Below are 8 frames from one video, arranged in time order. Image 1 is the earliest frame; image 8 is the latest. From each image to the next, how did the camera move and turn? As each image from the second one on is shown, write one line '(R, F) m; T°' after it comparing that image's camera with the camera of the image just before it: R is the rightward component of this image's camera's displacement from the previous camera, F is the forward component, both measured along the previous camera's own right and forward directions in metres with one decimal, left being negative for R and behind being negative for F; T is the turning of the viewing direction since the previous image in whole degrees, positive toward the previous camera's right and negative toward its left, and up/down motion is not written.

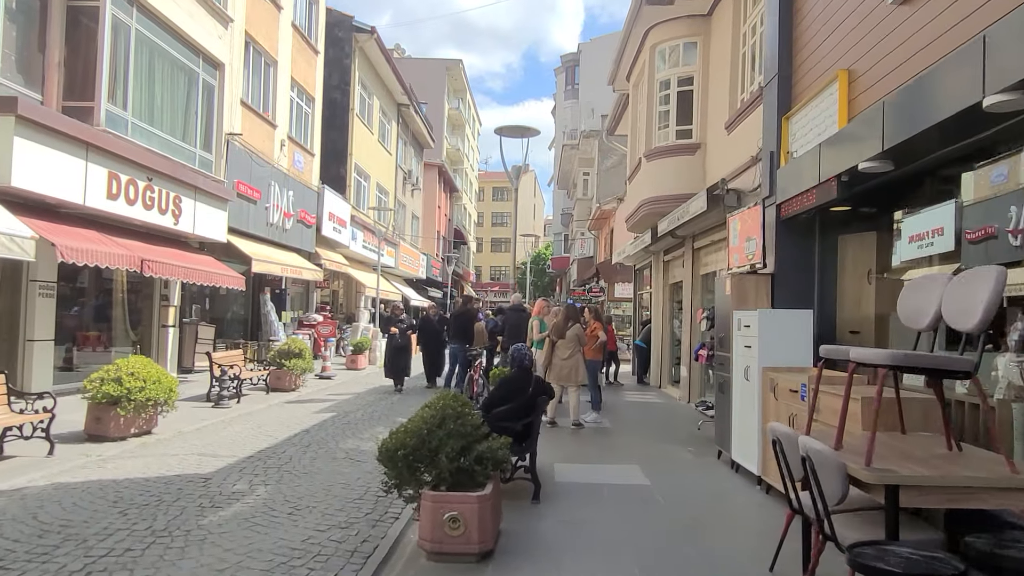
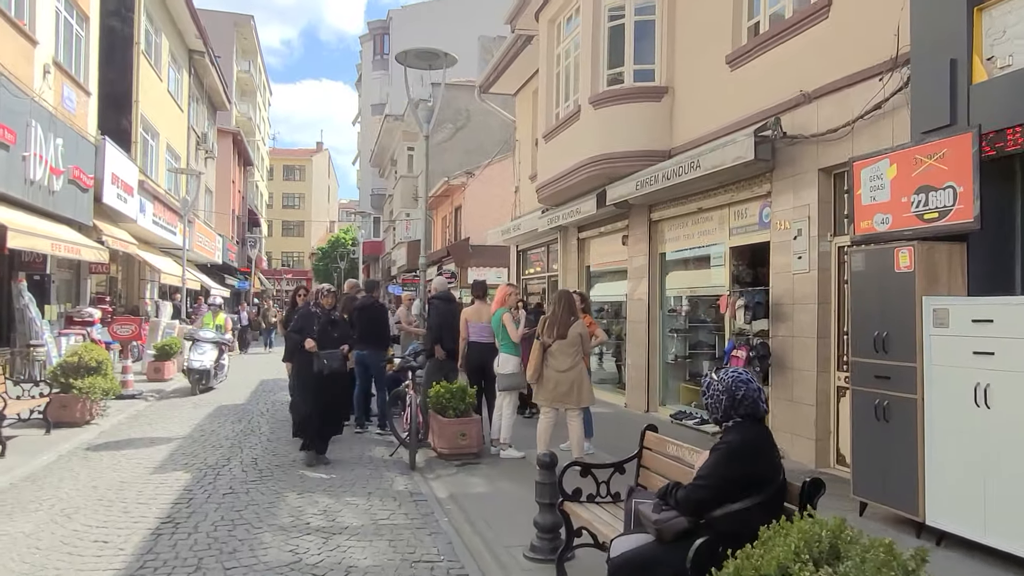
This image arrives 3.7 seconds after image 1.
(-1.8, +3.6) m; +17°
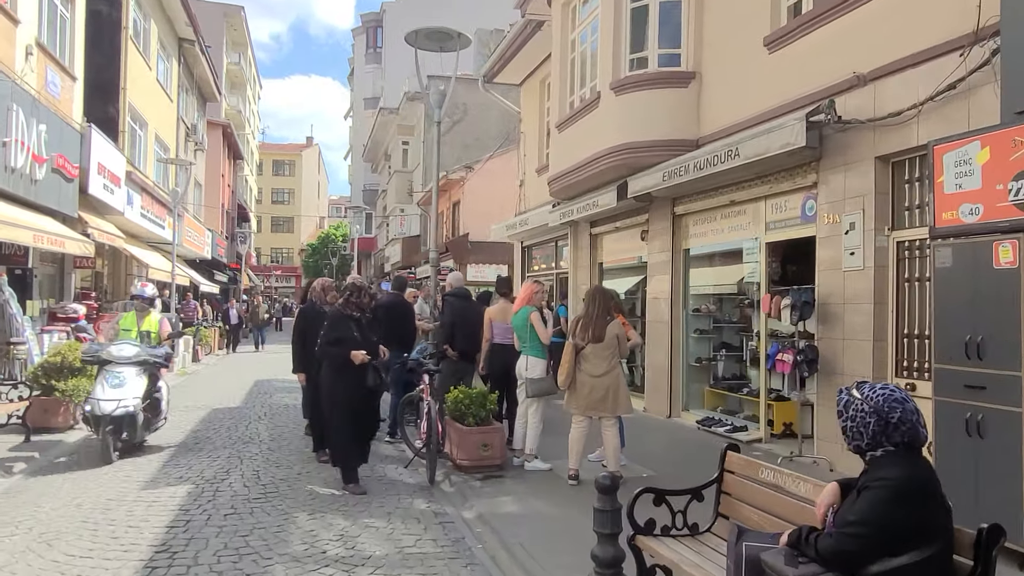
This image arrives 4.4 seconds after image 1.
(-0.4, +0.6) m; +1°
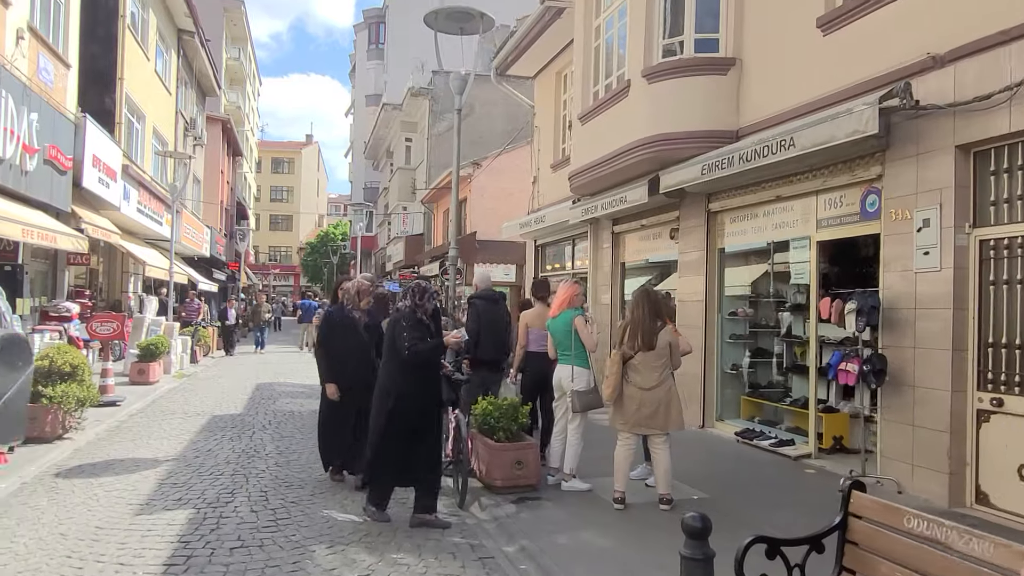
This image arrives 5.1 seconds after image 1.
(-0.3, +0.7) m; 0°
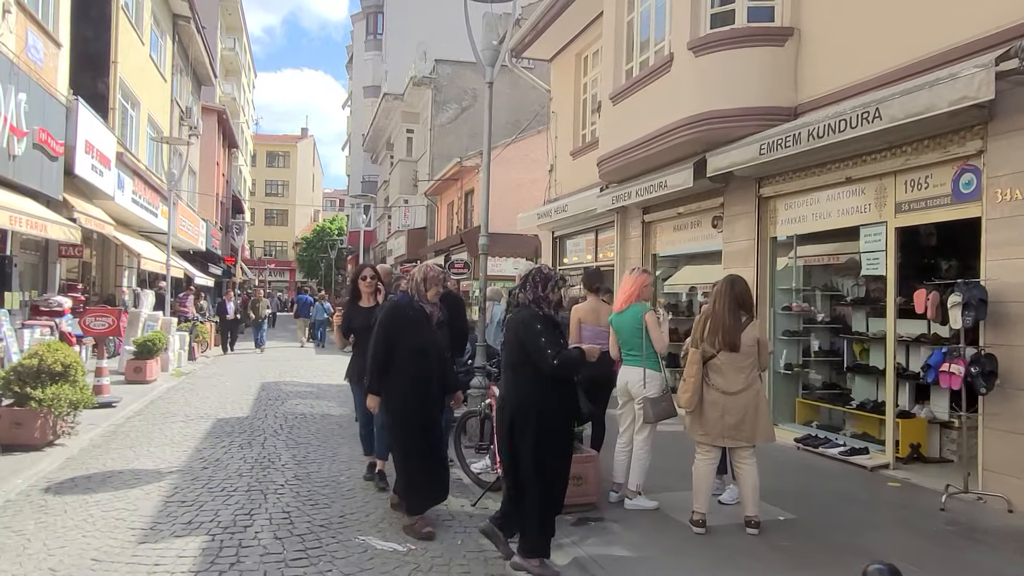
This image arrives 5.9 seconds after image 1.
(-0.5, +0.8) m; 0°
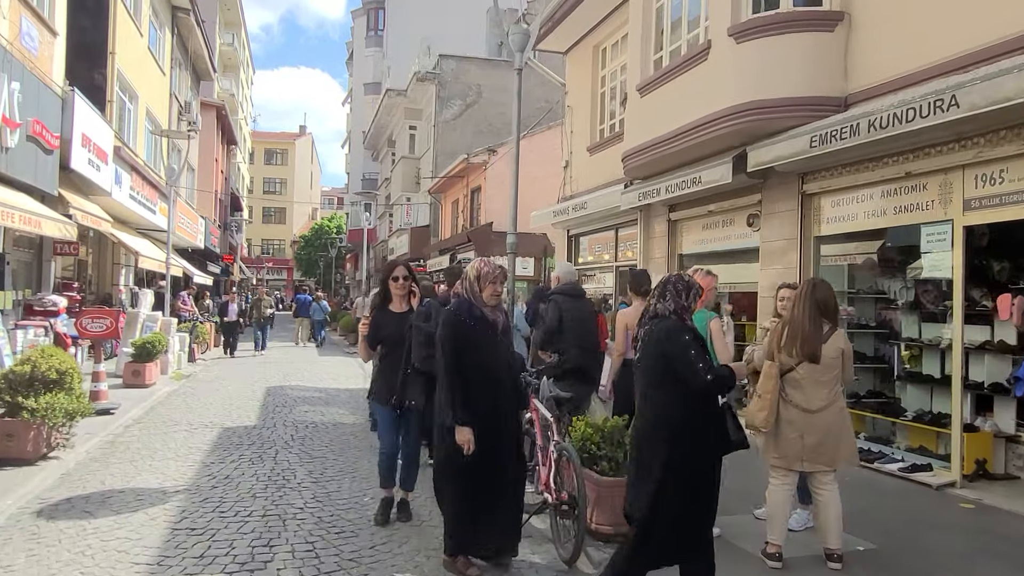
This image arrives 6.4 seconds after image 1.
(-0.3, +0.5) m; 0°
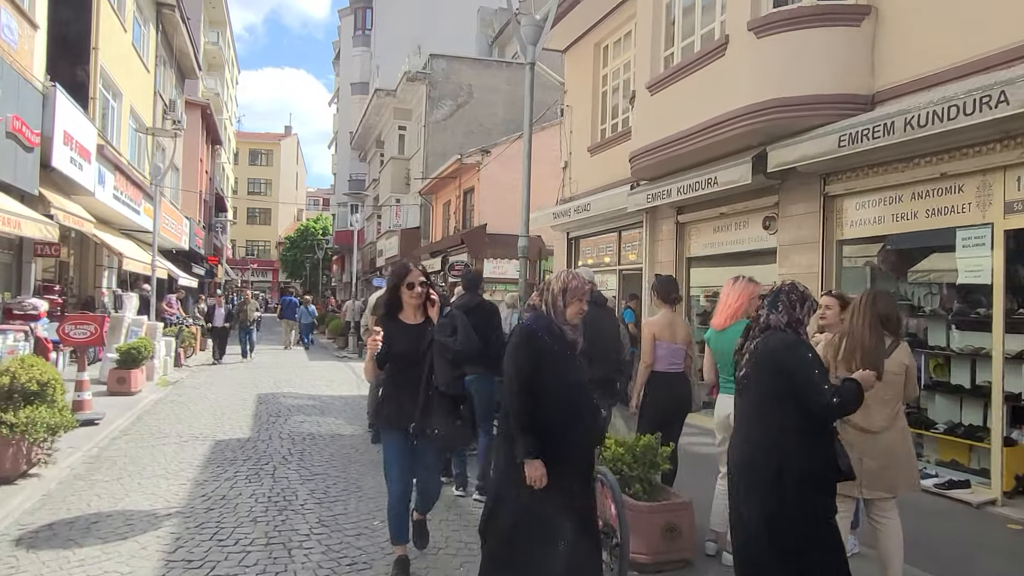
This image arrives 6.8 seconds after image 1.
(-0.3, +0.4) m; +1°
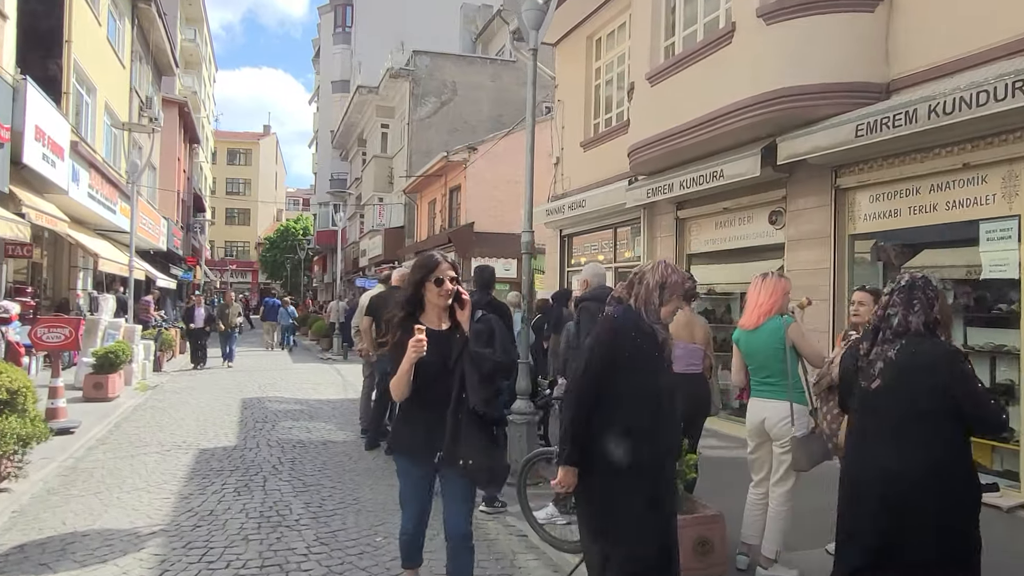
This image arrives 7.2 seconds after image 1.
(-0.2, +0.4) m; +1°
